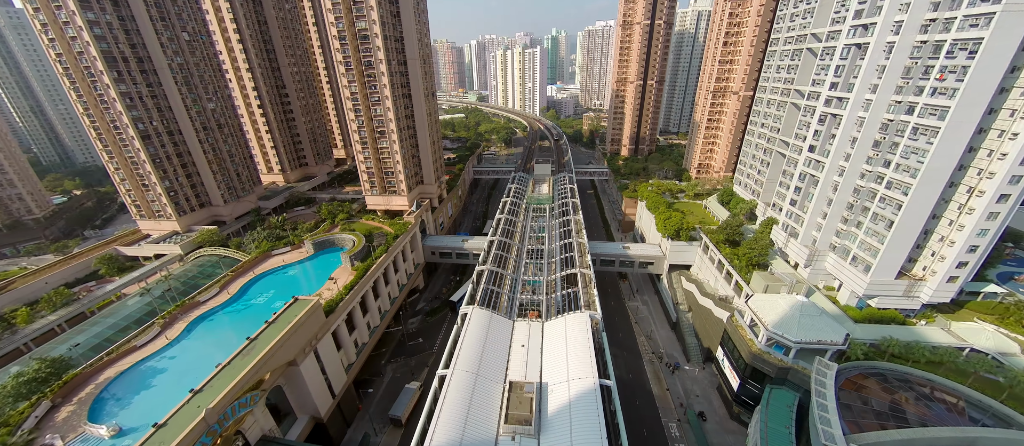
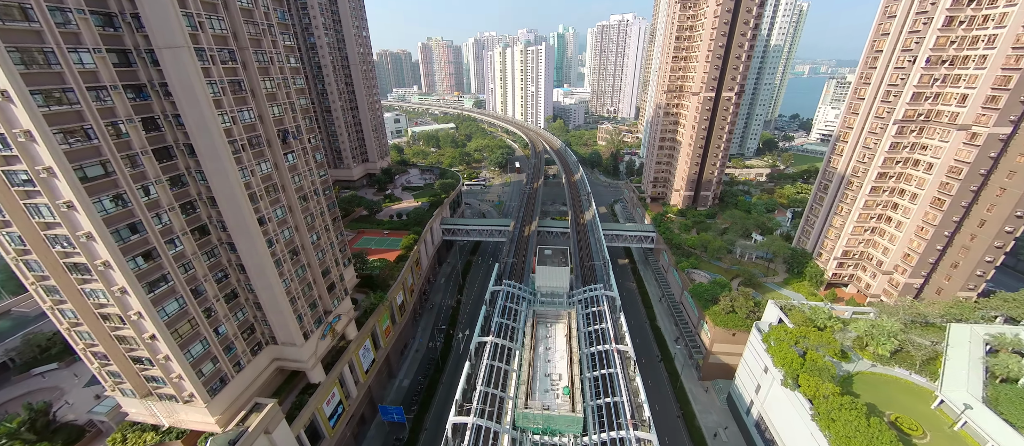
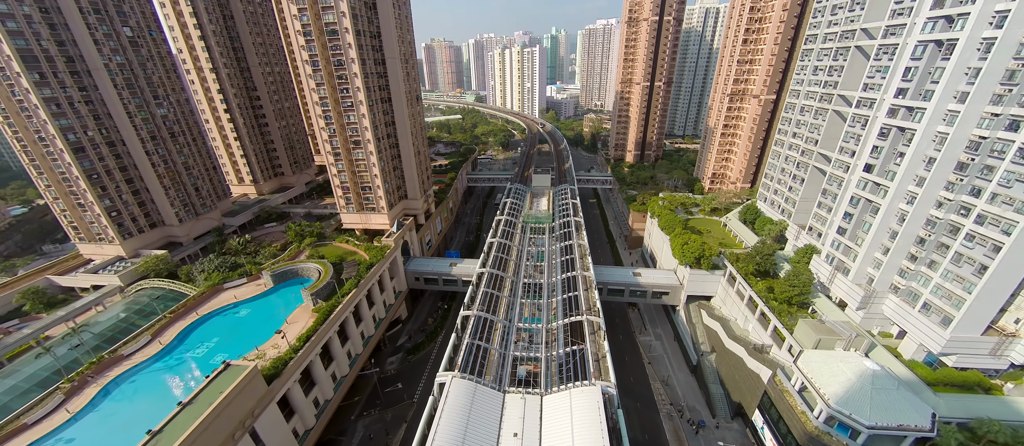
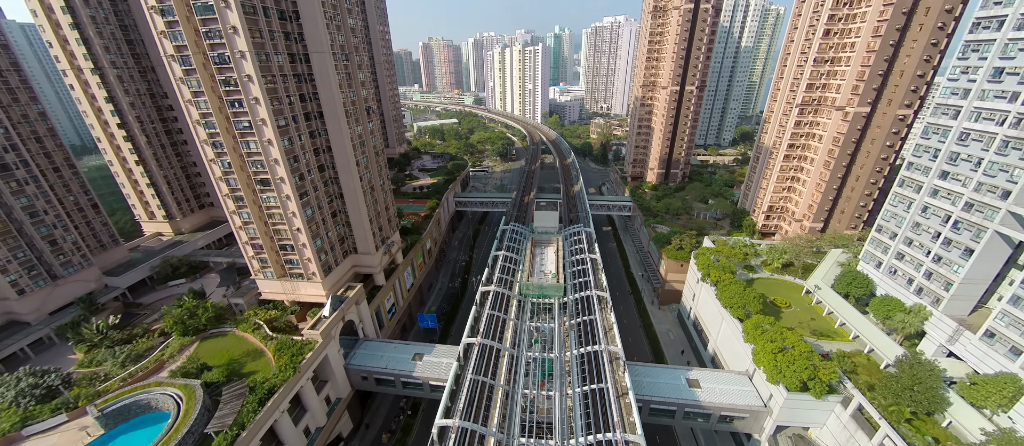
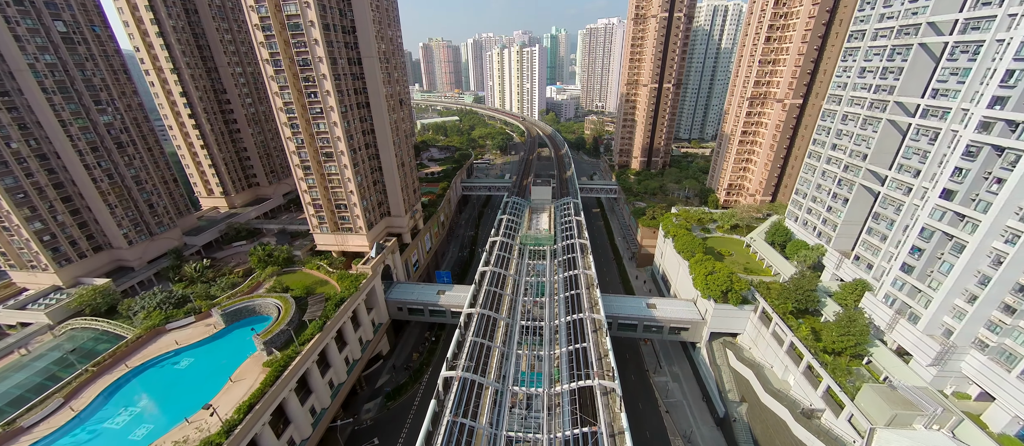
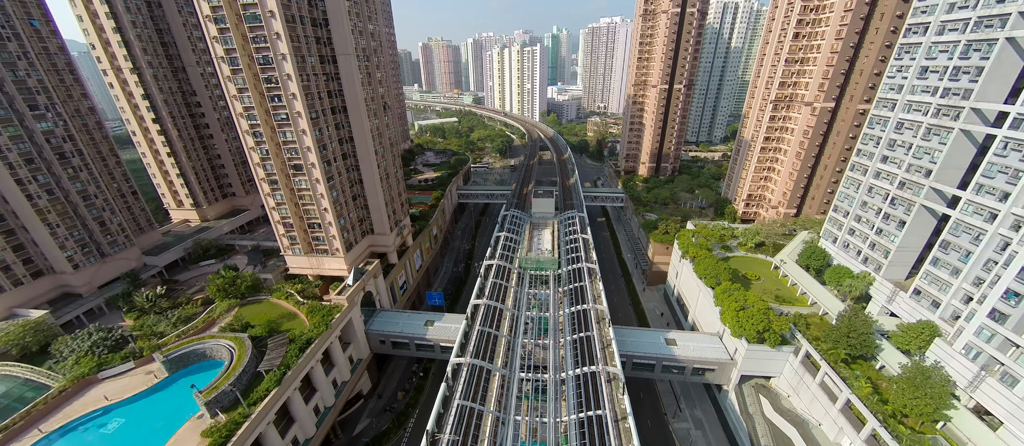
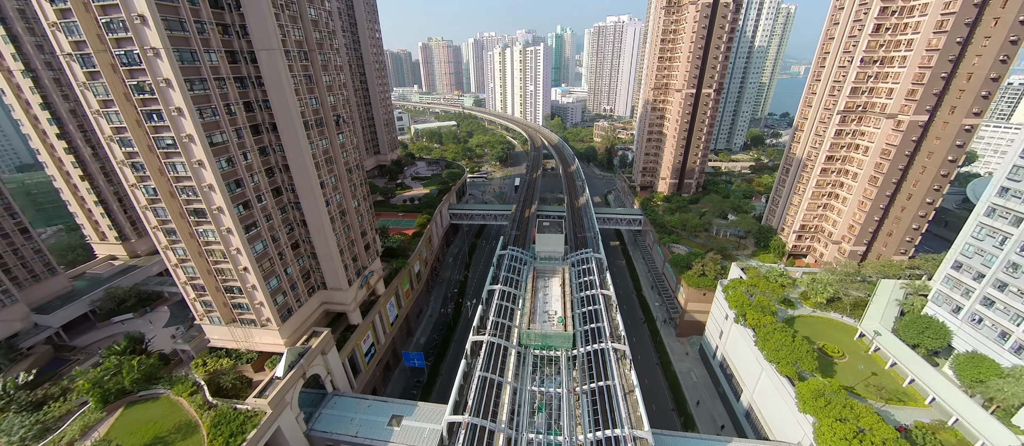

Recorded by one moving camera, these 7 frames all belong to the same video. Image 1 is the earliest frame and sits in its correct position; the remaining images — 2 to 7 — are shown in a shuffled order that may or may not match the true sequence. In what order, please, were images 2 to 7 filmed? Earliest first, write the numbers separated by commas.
3, 5, 6, 4, 7, 2
